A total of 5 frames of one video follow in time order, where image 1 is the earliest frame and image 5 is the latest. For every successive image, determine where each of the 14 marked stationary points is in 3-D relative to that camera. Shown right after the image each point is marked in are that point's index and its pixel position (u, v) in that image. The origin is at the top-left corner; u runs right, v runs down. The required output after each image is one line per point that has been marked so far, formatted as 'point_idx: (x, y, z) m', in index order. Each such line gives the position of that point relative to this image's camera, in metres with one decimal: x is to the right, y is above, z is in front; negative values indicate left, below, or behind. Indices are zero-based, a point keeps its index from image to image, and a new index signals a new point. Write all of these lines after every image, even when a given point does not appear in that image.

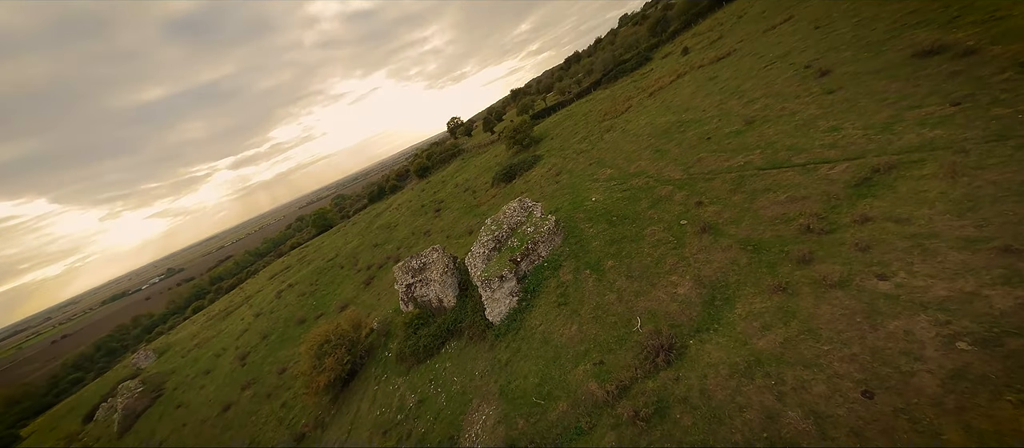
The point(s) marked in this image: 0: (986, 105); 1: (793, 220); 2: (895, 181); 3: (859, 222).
0: (+19.8, +5.2, +15.4) m
1: (+11.9, +0.2, +15.5) m
2: (+14.9, +1.7, +14.3) m
3: (+12.8, +0.1, +13.6) m
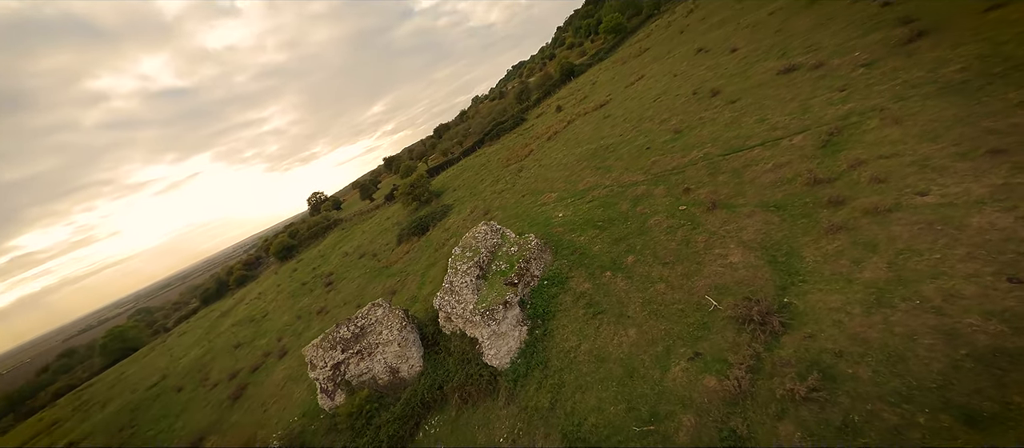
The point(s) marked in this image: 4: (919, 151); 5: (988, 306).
0: (+19.4, +7.7, +20.4) m
1: (+12.8, +2.0, +16.7) m
2: (+15.8, +4.1, +17.0) m
3: (+14.4, +2.5, +15.3) m
4: (+15.8, +2.9, +14.4) m
5: (+12.2, -2.1, +9.4) m
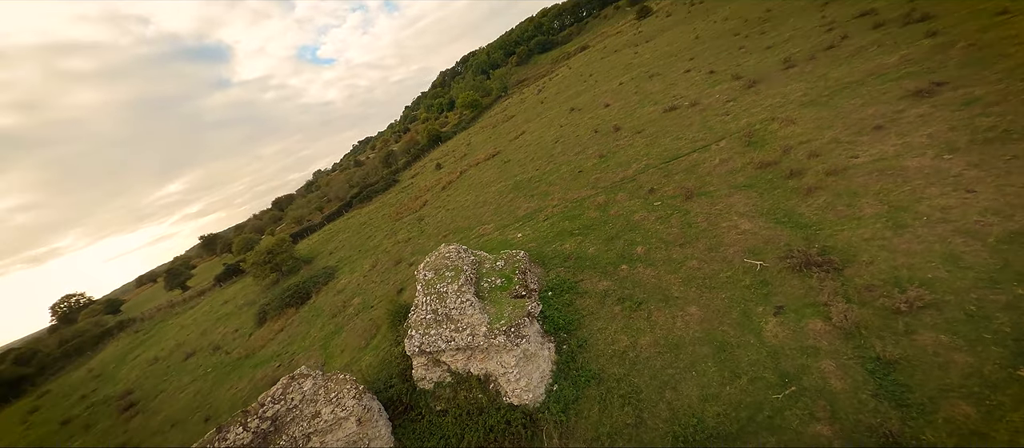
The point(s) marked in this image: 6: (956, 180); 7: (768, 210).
0: (+16.2, +8.1, +26.4) m
1: (+12.3, +3.0, +19.5) m
2: (+14.7, +5.1, +21.3) m
3: (+14.2, +3.8, +19.0) m
4: (+15.9, +4.5, +18.7) m
5: (+15.0, +0.5, +12.0) m
6: (+15.9, +1.6, +13.2) m
7: (+11.2, +0.6, +16.1) m
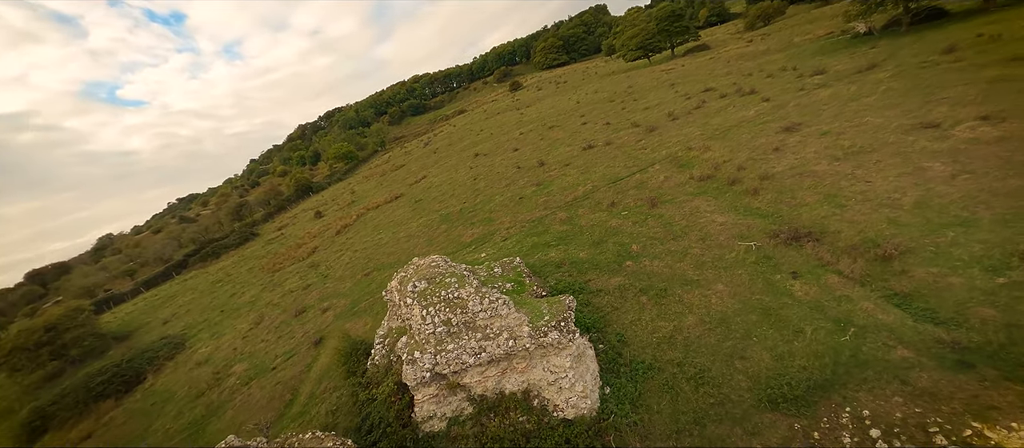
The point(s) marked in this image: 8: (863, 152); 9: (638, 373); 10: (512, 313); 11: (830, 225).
0: (+11.8, +6.6, +31.0) m
1: (+10.8, +2.6, +22.5) m
2: (+12.2, +4.4, +25.3) m
3: (+12.7, +3.5, +22.8) m
4: (+14.2, +4.2, +23.2) m
5: (+16.0, +1.4, +16.1) m
6: (+16.4, +2.3, +17.7) m
7: (+11.0, +0.8, +18.6) m
8: (+18.3, +3.8, +19.3) m
9: (+4.1, -4.9, +12.1) m
10: (-0.1, -3.1, +12.3) m
11: (+12.8, -0.1, +14.9) m
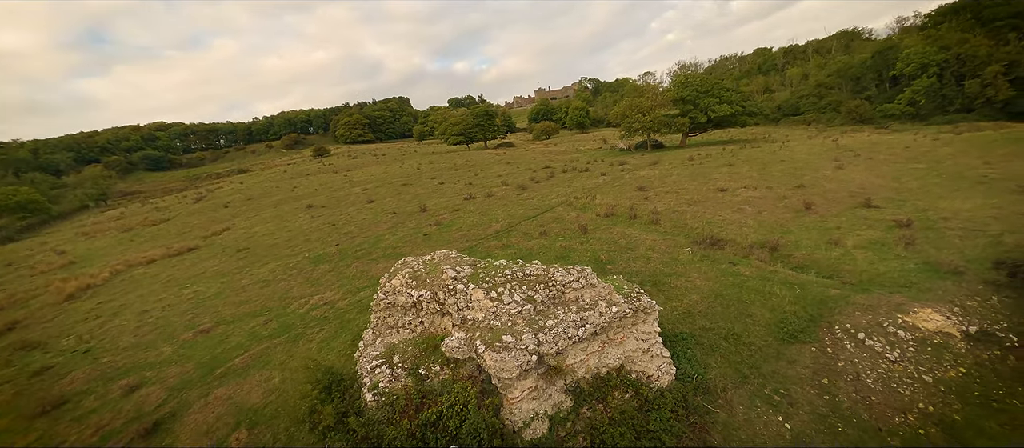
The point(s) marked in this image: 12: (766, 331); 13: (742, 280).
0: (+2.7, +2.6, +35.2) m
1: (+6.3, +0.6, +26.8) m
2: (+6.1, +1.7, +30.2) m
3: (+7.8, +1.3, +28.2) m
4: (+8.9, +1.8, +29.5) m
5: (+14.2, +0.3, +23.9) m
6: (+13.6, +0.8, +25.6) m
7: (+8.6, -0.4, +23.3) m
8: (+14.4, +1.8, +28.2) m
9: (+6.3, -4.2, +13.2) m
10: (+2.5, -2.1, +11.5) m
11: (+12.1, -0.8, +21.0) m
12: (+9.3, -4.0, +13.4) m
13: (+10.2, -2.5, +16.3) m
